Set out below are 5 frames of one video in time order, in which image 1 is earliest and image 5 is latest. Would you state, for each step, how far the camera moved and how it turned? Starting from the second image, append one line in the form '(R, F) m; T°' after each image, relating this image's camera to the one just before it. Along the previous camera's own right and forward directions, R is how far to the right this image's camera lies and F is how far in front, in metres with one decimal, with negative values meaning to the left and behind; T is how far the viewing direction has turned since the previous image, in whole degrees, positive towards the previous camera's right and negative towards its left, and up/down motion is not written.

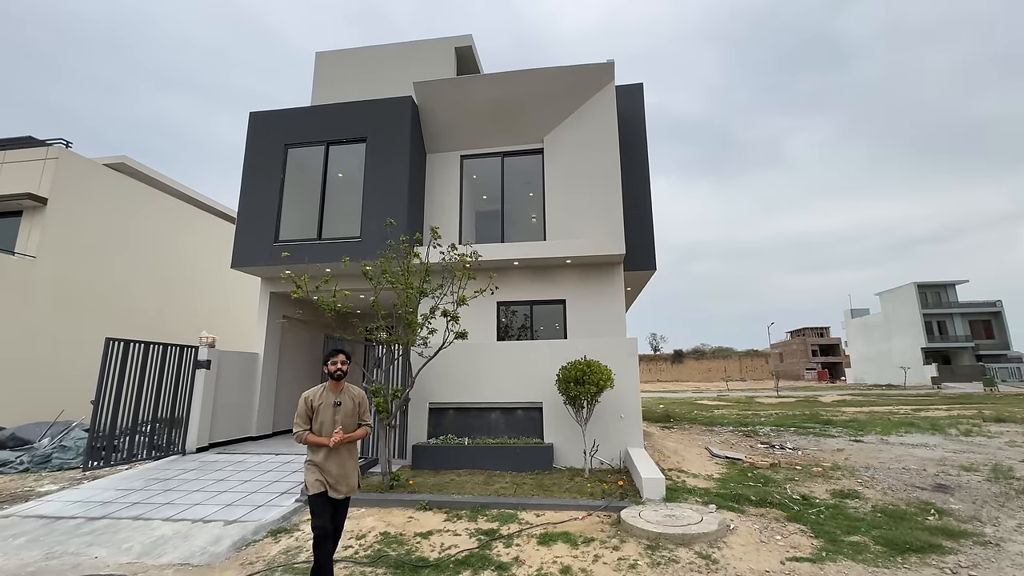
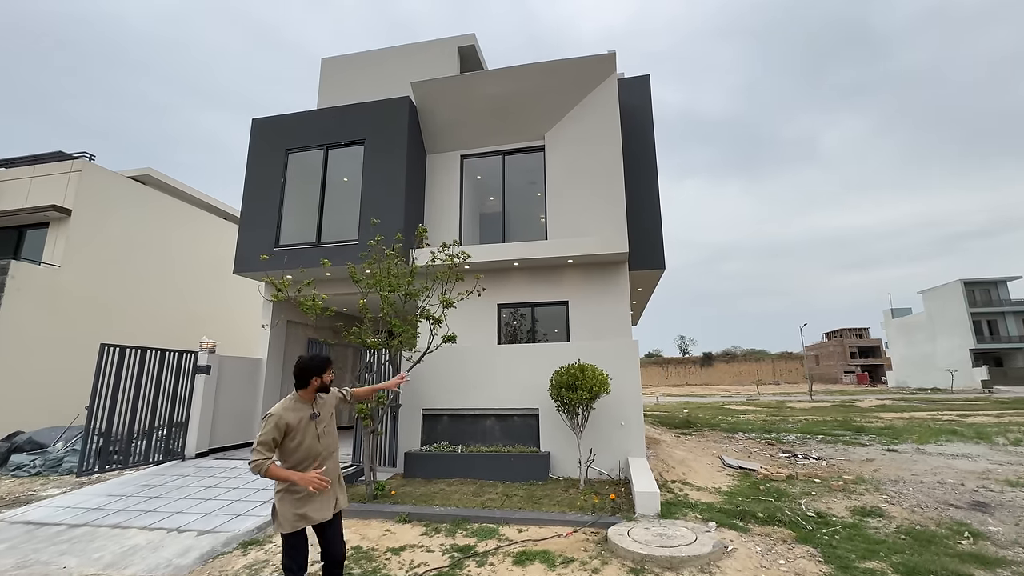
(+0.4, +0.2) m; -3°
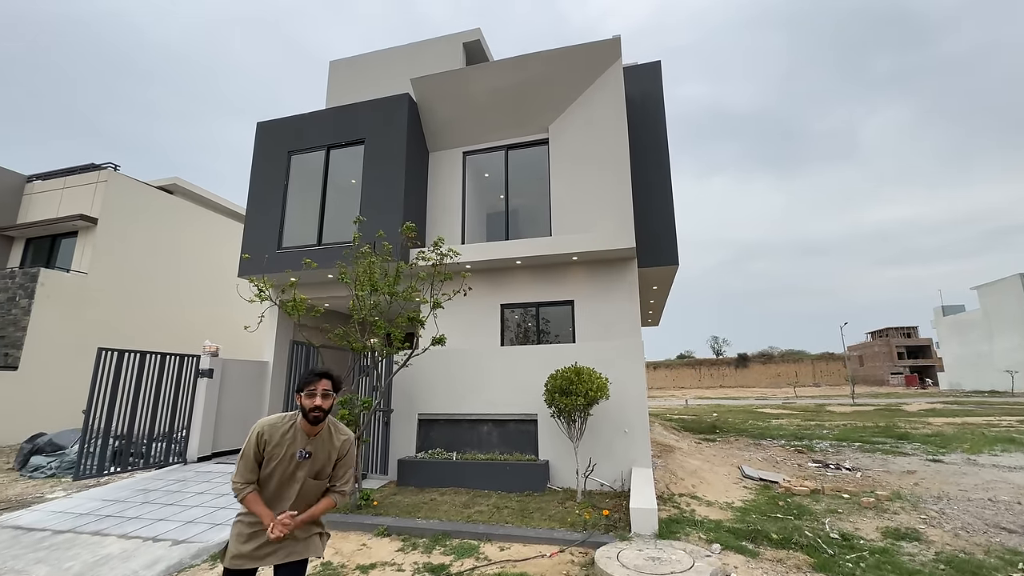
(+0.4, +0.3) m; -4°
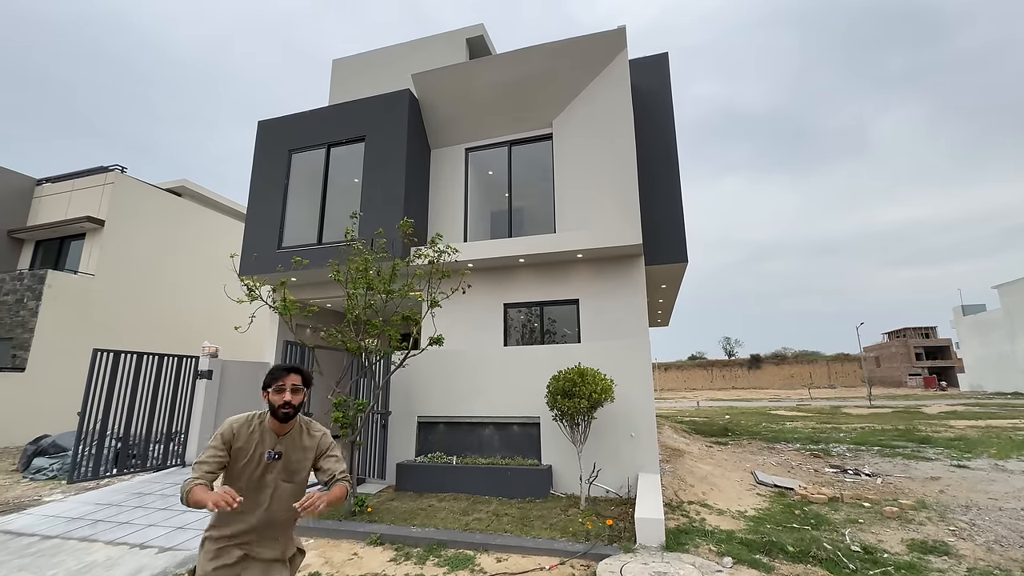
(+0.1, +0.2) m; -1°
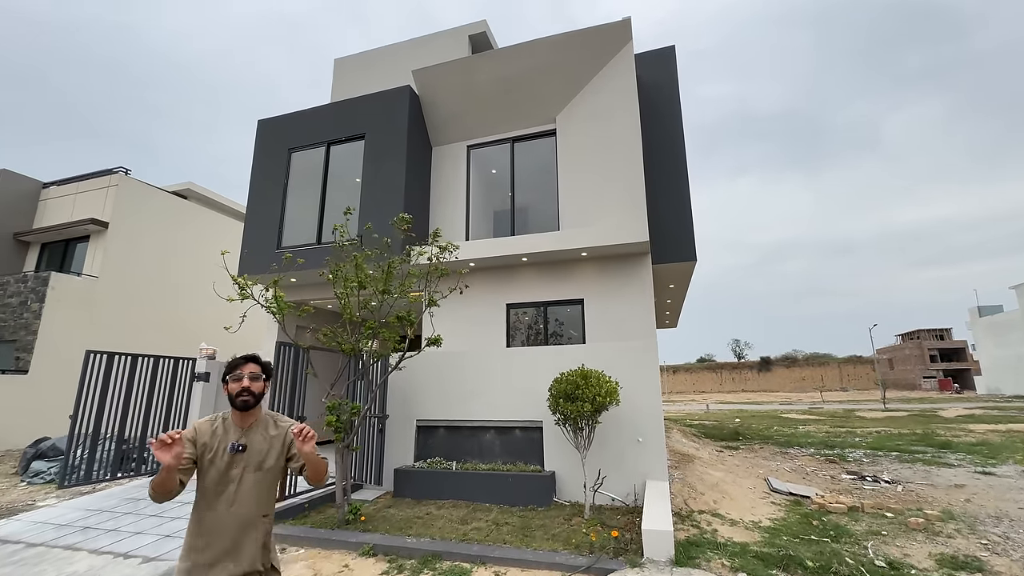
(+0.1, +0.2) m; -1°
